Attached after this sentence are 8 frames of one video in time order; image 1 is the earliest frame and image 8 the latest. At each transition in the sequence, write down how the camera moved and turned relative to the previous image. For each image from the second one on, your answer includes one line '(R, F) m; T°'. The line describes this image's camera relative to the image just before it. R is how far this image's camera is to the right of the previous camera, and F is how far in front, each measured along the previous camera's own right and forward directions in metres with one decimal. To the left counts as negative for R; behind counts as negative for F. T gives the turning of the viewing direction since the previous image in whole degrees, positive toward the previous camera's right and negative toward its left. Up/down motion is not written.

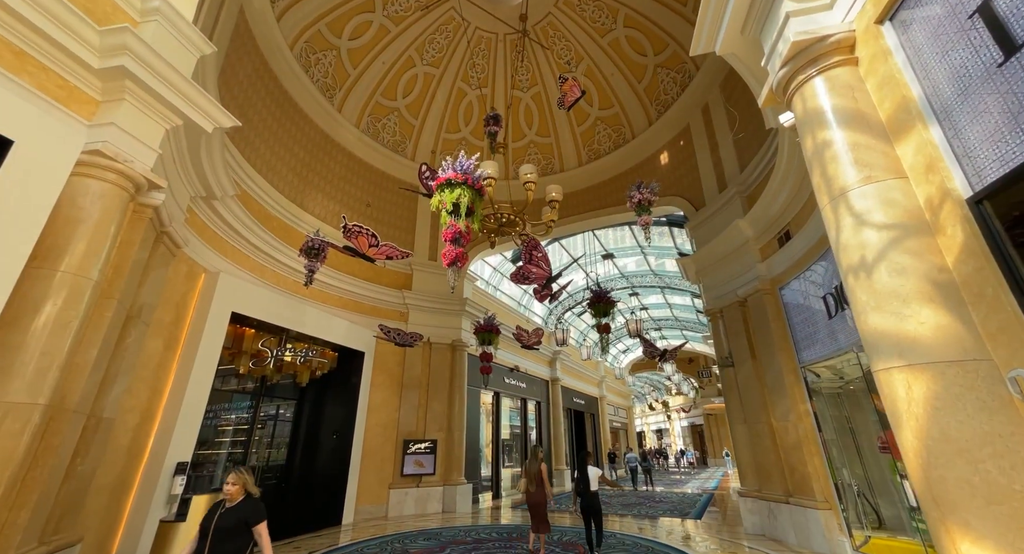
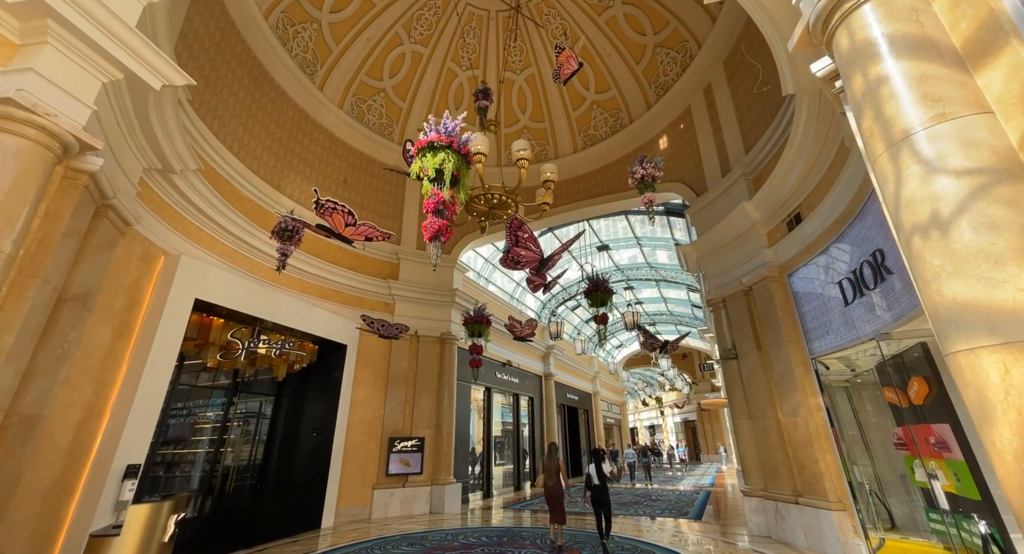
(0.0, +0.3) m; +1°
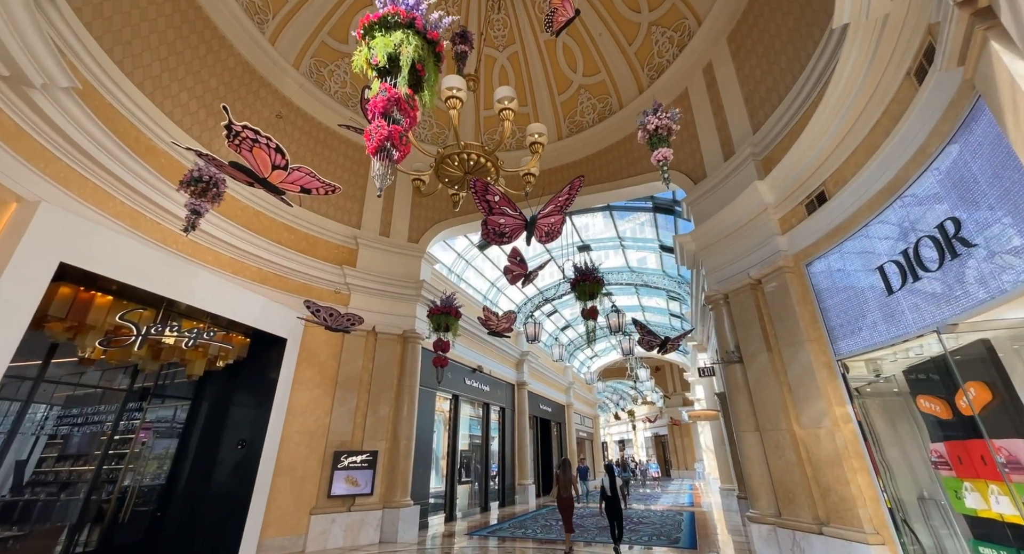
(0.0, +0.8) m; +4°
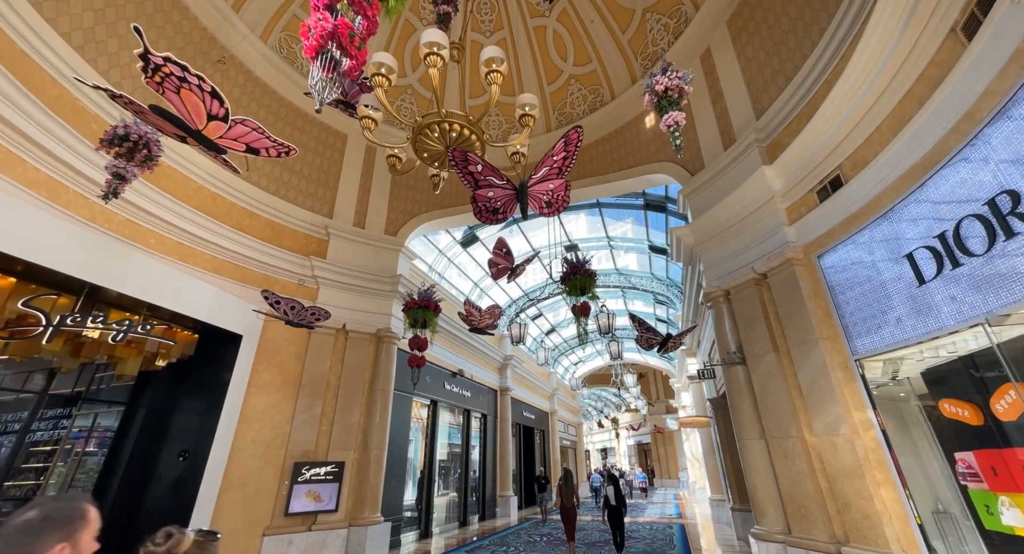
(0.0, +0.4) m; +2°
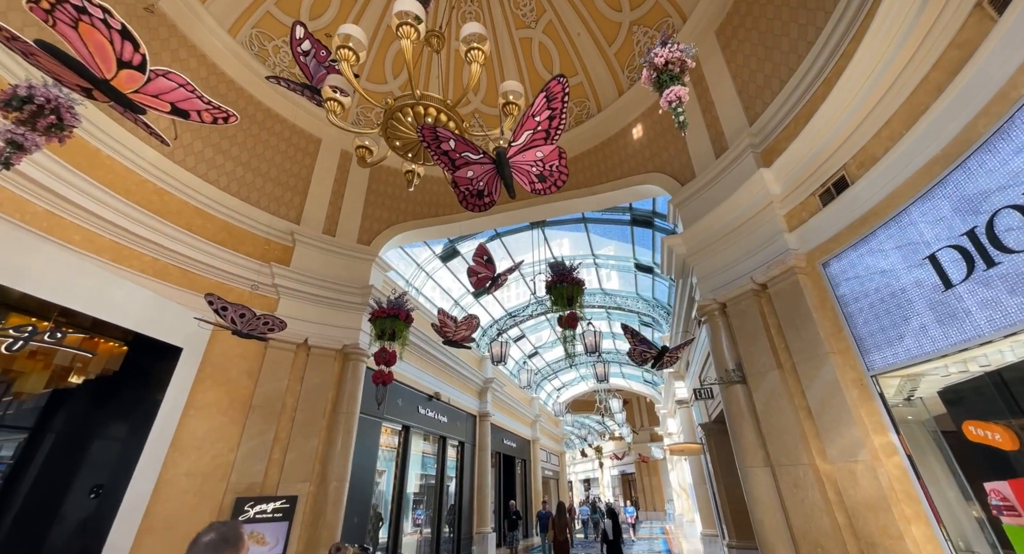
(0.0, +0.4) m; +2°
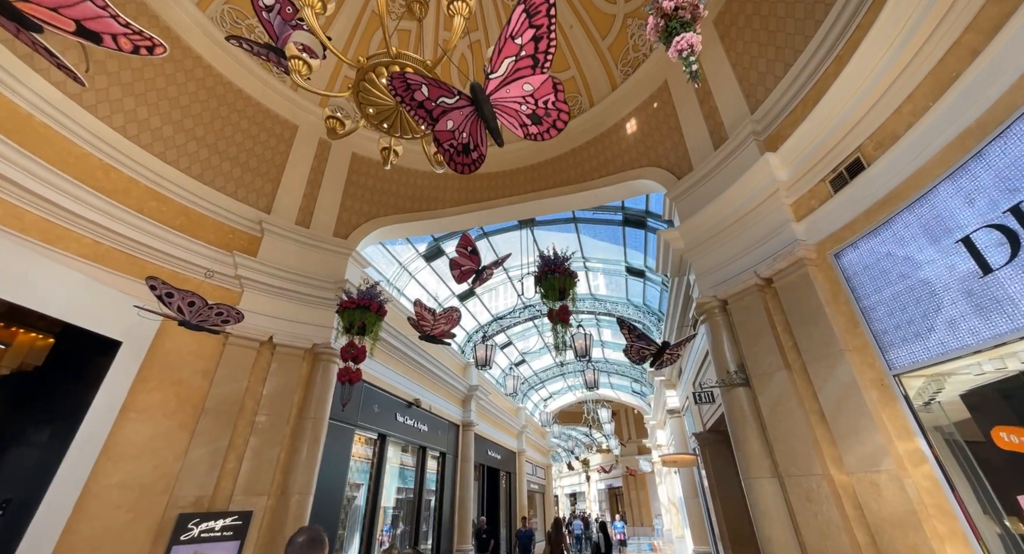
(0.0, +0.3) m; +2°
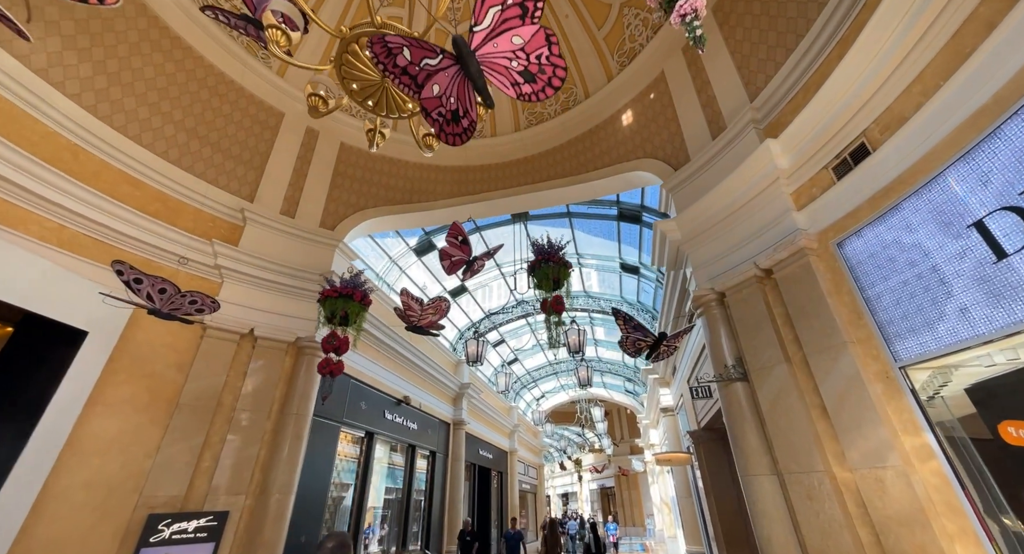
(0.0, +0.1) m; +1°
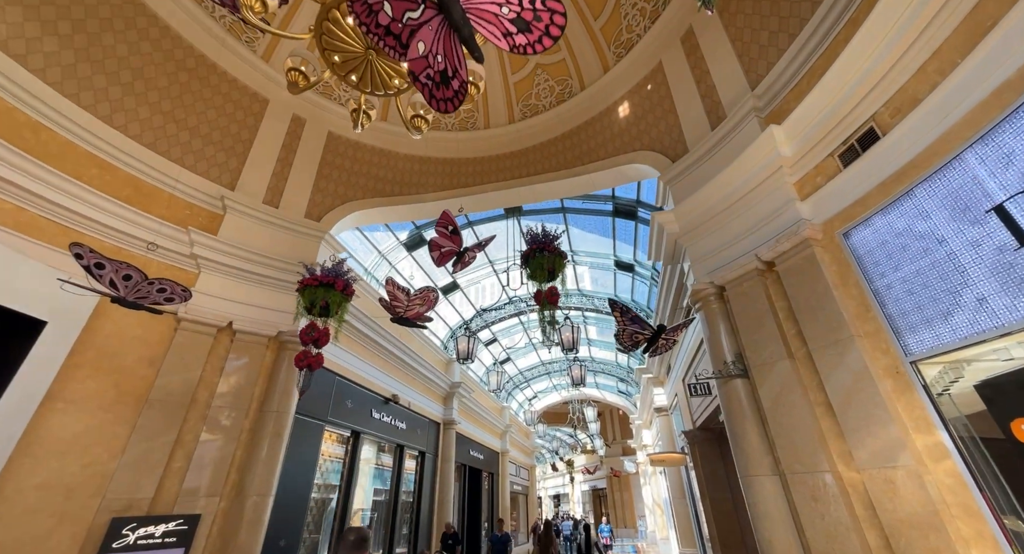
(0.0, +0.2) m; +1°
